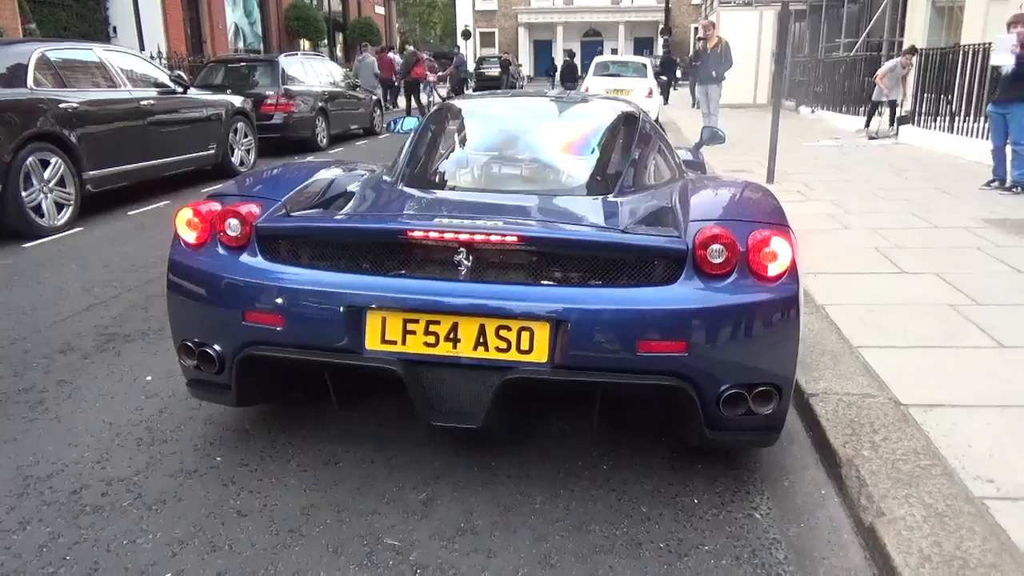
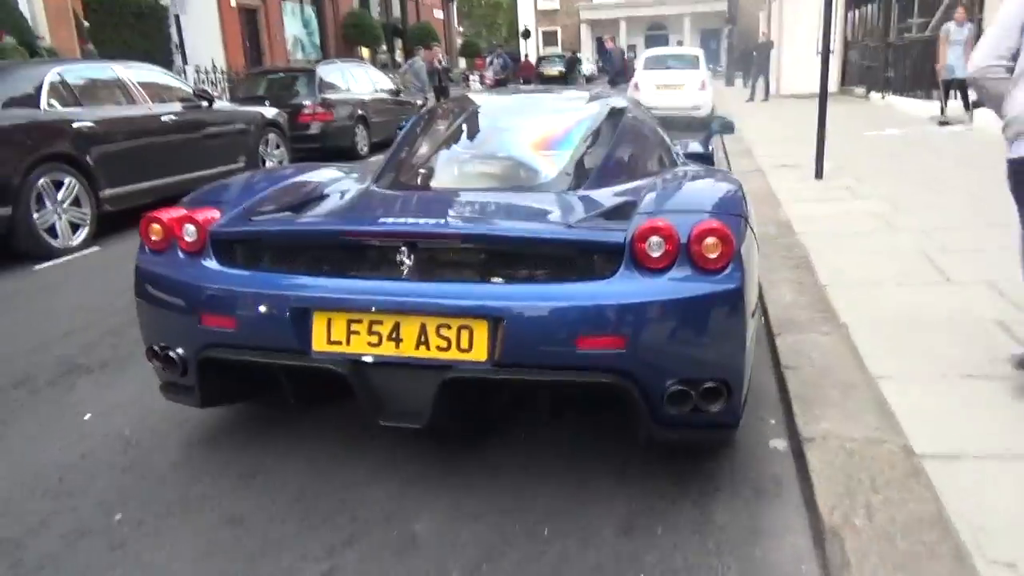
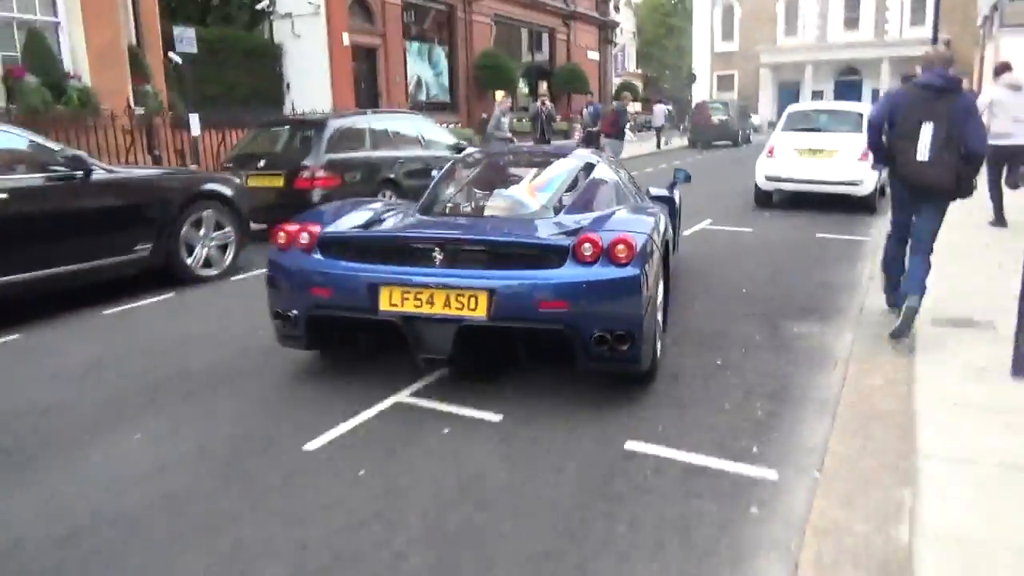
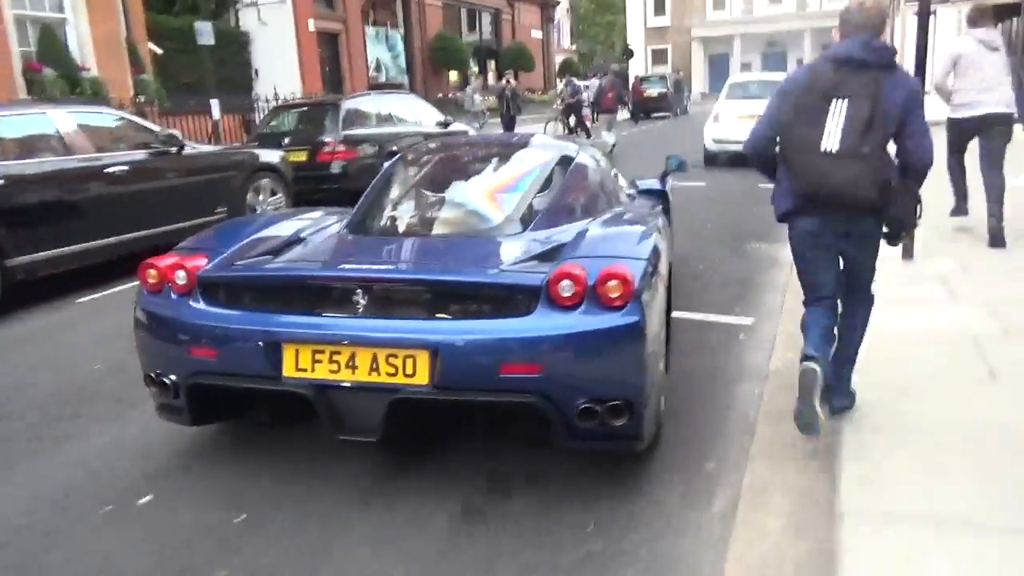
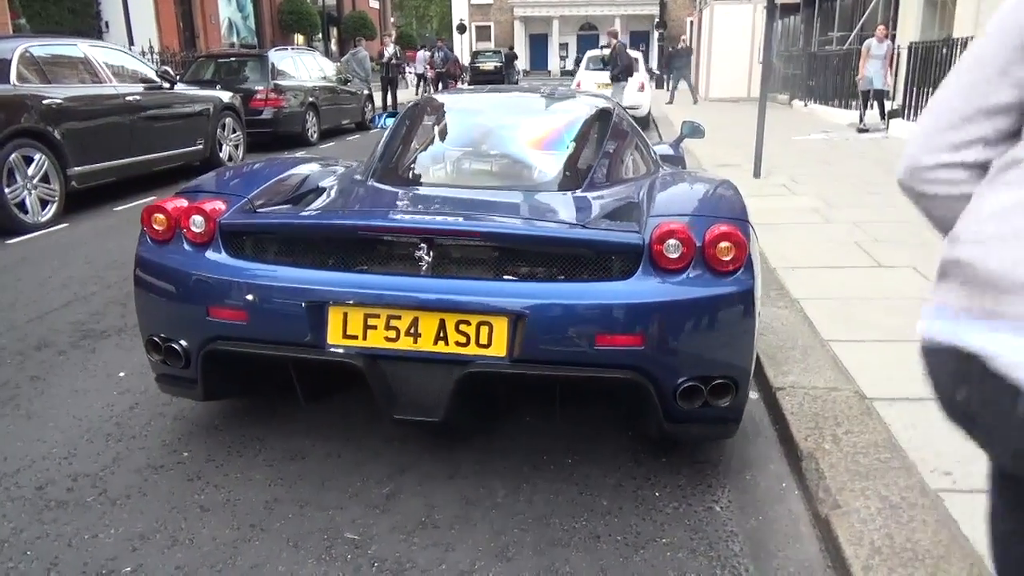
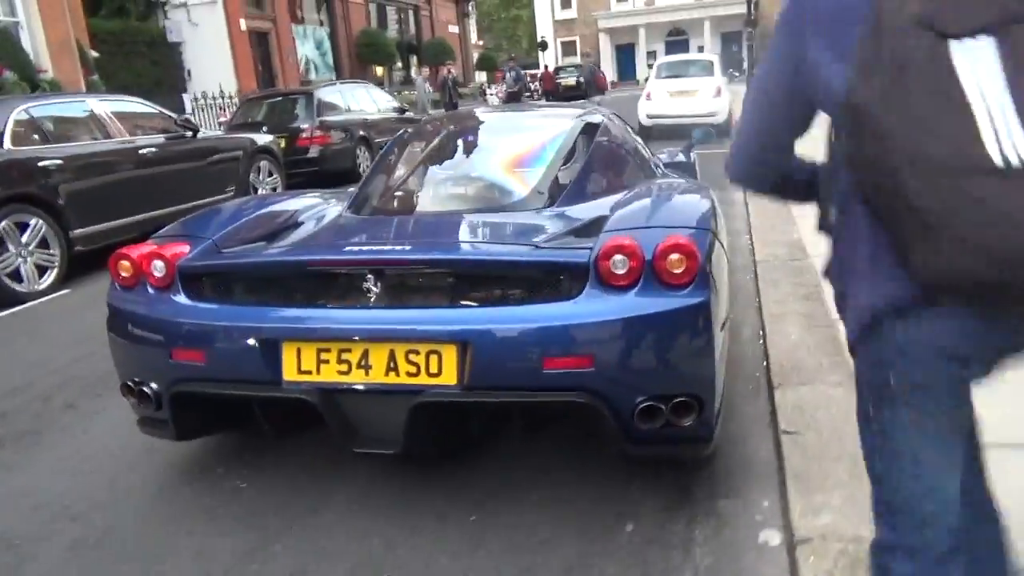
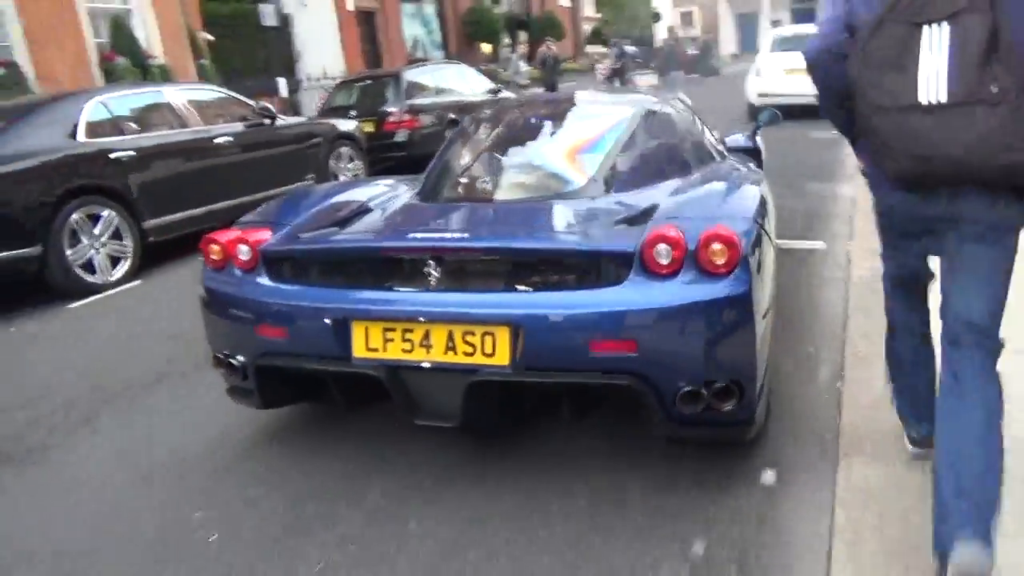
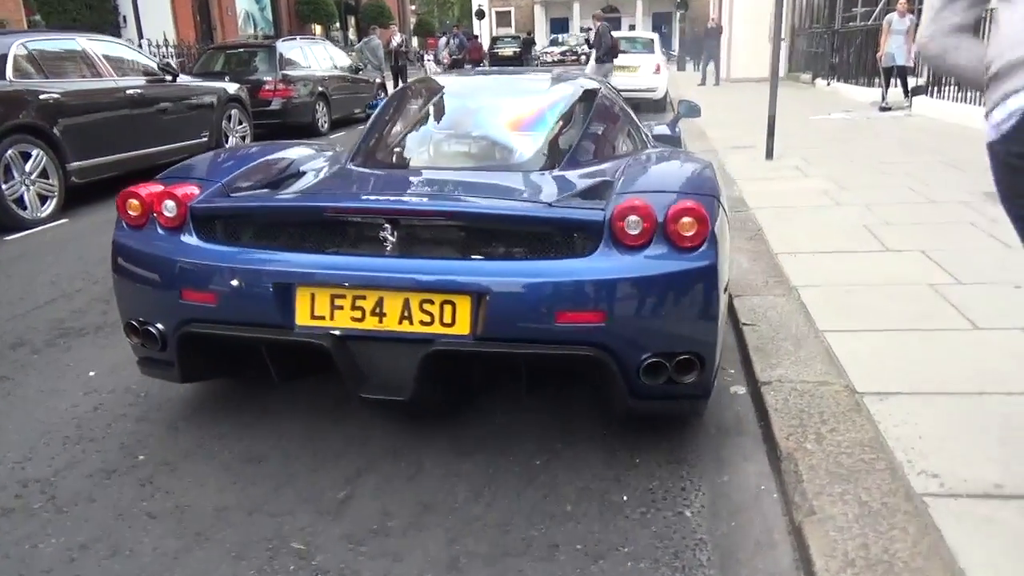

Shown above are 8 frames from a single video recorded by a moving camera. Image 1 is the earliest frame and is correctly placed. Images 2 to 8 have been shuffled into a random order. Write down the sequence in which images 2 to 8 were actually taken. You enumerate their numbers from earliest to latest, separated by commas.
5, 8, 2, 6, 7, 4, 3
